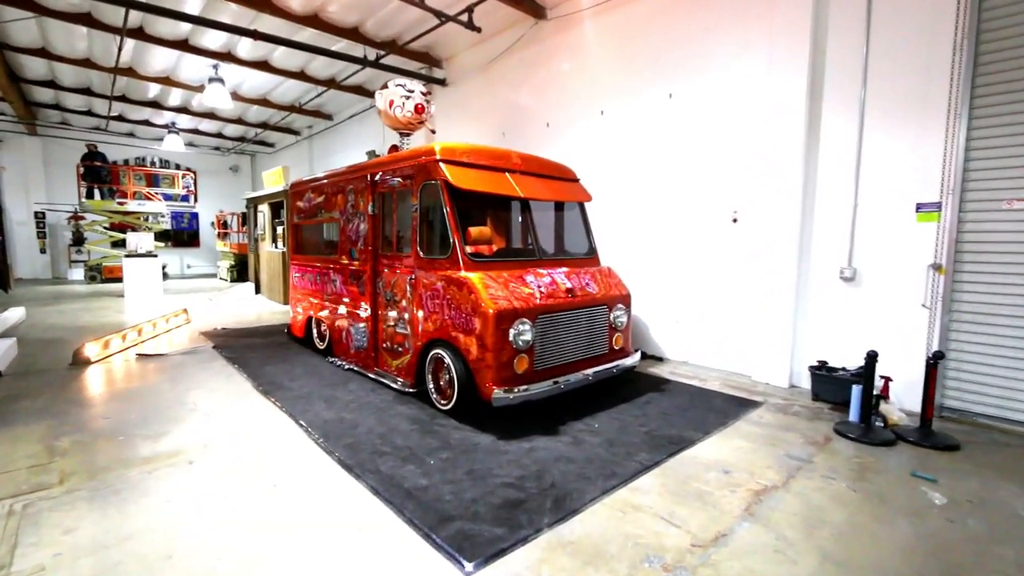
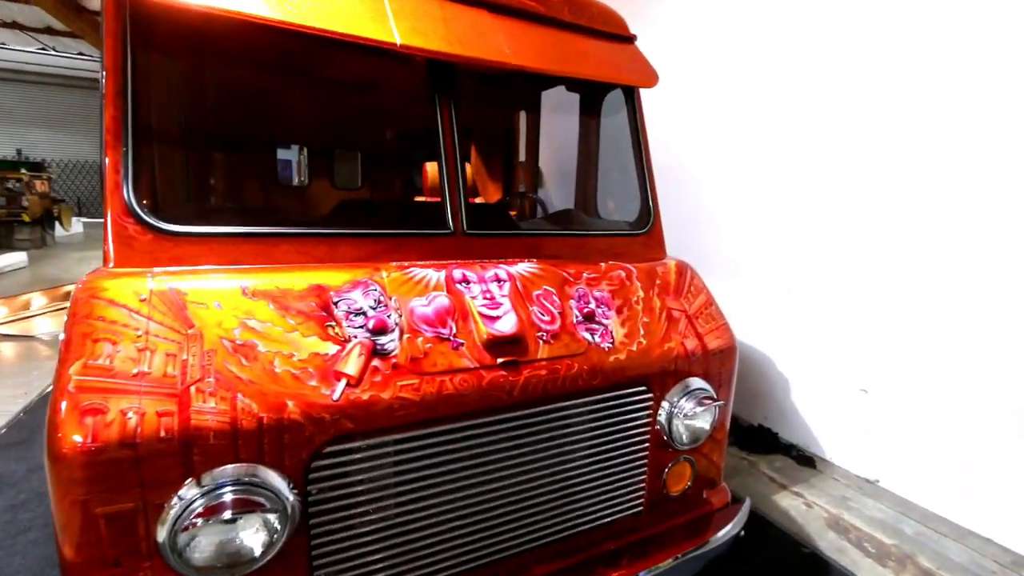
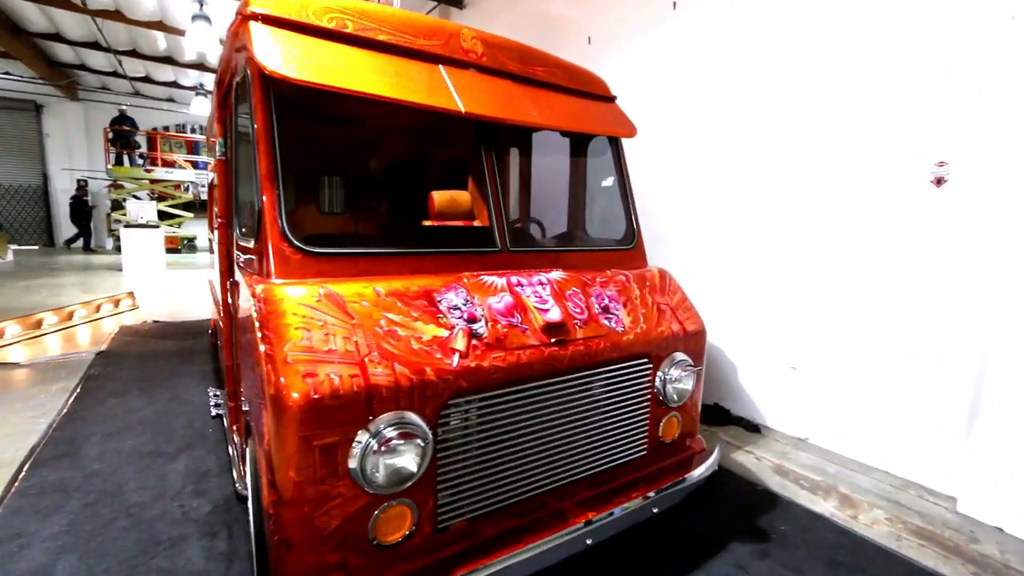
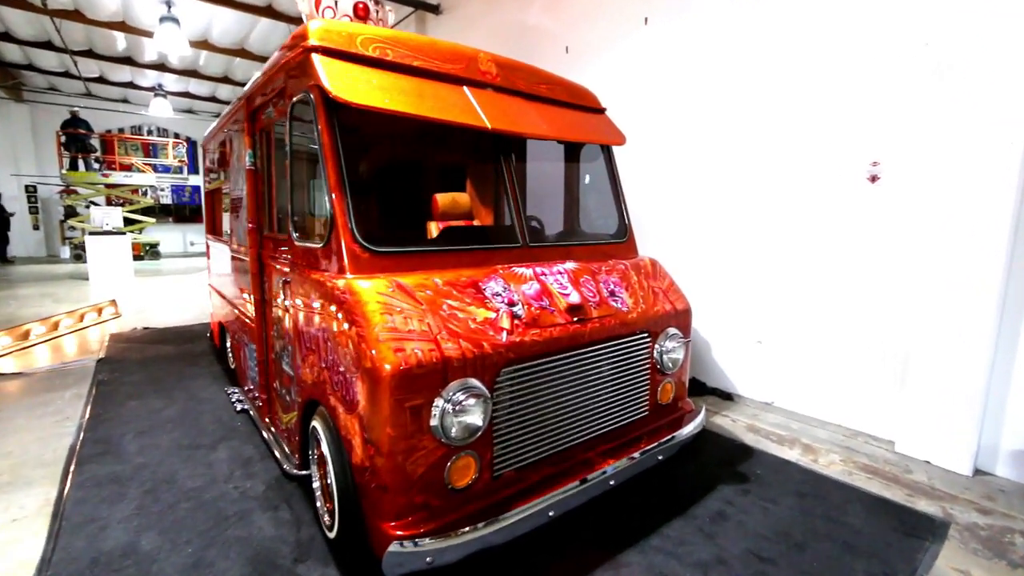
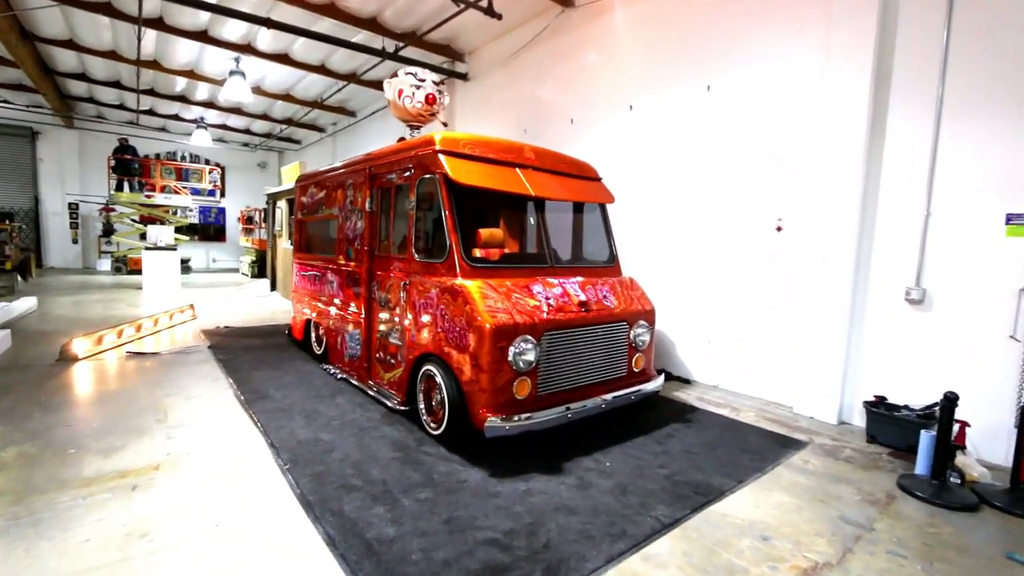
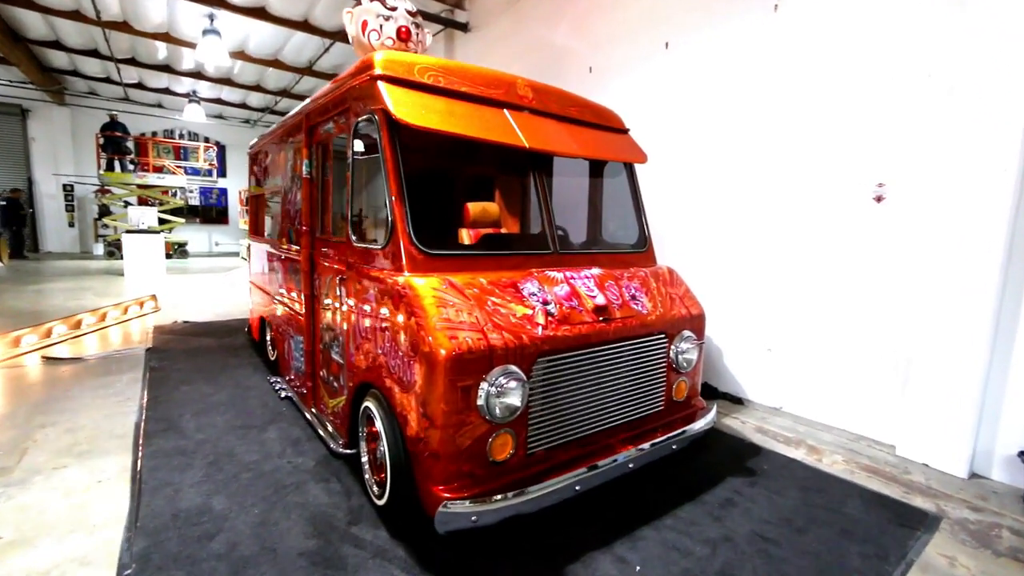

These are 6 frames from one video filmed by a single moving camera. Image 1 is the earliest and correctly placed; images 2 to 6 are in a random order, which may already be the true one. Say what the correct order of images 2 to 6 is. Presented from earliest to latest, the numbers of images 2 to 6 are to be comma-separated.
5, 6, 4, 3, 2
